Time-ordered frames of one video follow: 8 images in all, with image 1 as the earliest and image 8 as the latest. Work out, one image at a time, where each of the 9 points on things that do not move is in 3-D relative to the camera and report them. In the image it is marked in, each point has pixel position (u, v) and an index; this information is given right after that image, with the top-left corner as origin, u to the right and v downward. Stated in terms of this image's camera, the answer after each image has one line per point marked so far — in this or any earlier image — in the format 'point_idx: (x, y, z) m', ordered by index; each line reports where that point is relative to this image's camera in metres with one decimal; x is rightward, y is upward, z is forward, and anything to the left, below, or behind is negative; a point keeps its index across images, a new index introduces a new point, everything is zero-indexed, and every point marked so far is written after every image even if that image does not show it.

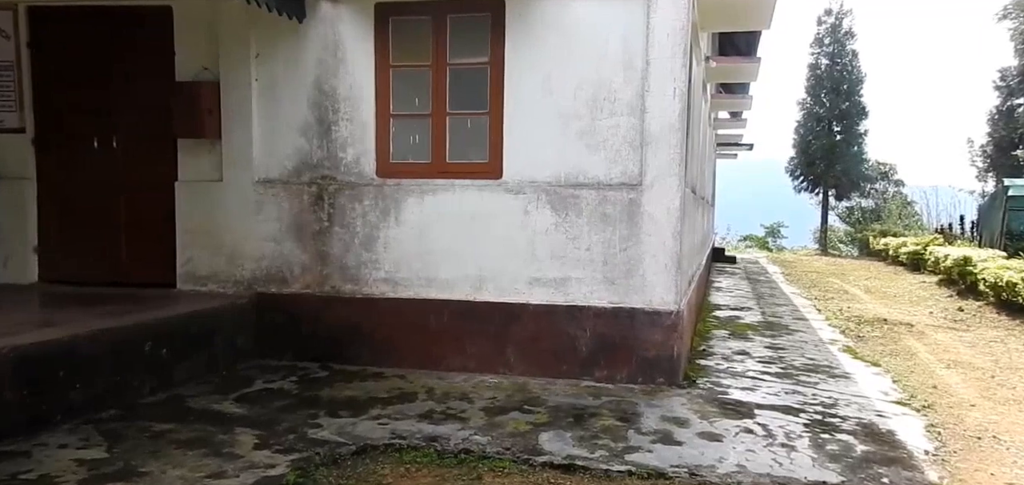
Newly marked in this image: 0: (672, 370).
0: (+1.1, -0.9, +5.6) m
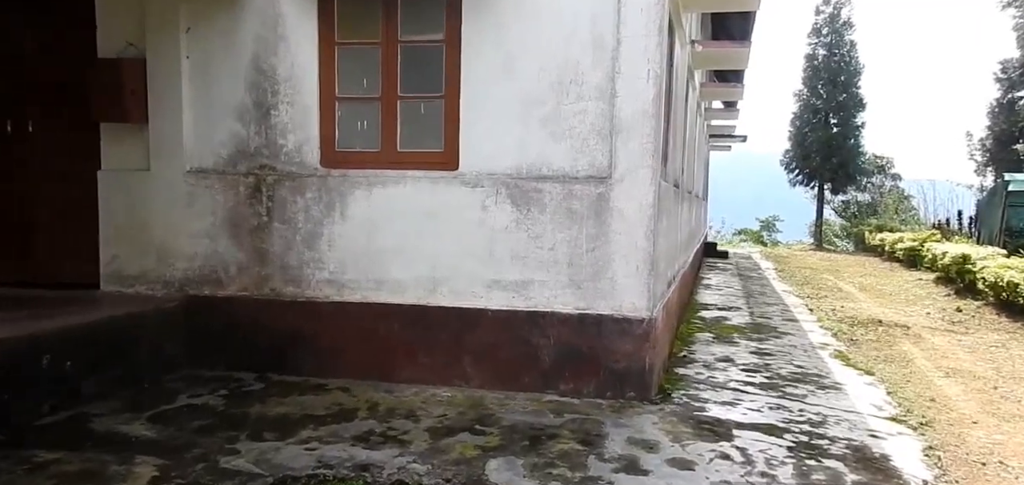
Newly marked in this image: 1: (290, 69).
0: (+0.8, -0.9, +5.0) m
1: (-1.4, +1.1, +5.2) m
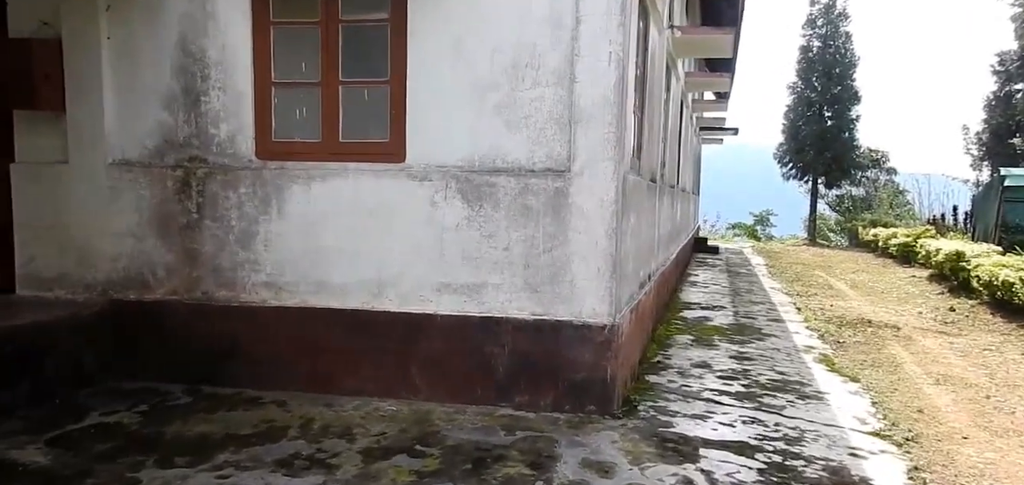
0: (+0.5, -0.9, +4.6) m
1: (-1.7, +1.1, +4.8) m
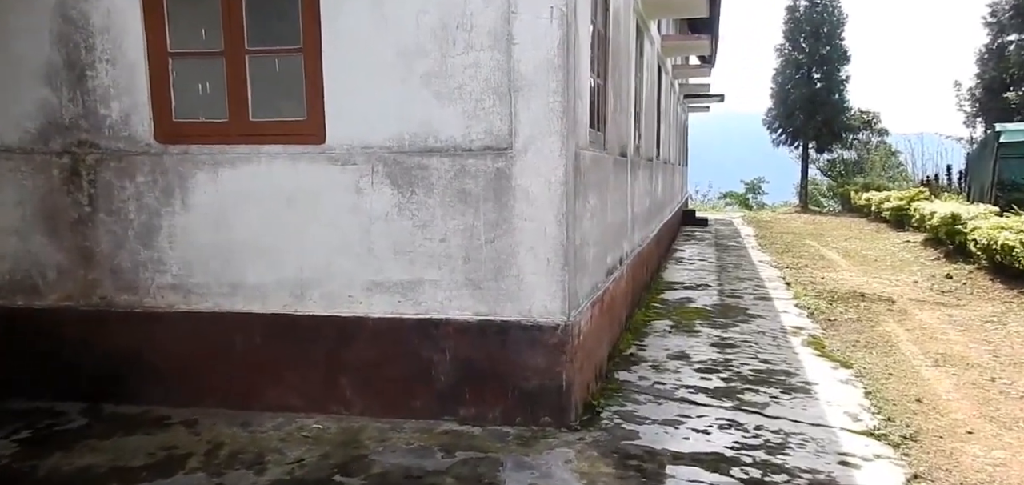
0: (+0.2, -0.8, +4.0) m
1: (-2.0, +1.1, +4.1) m
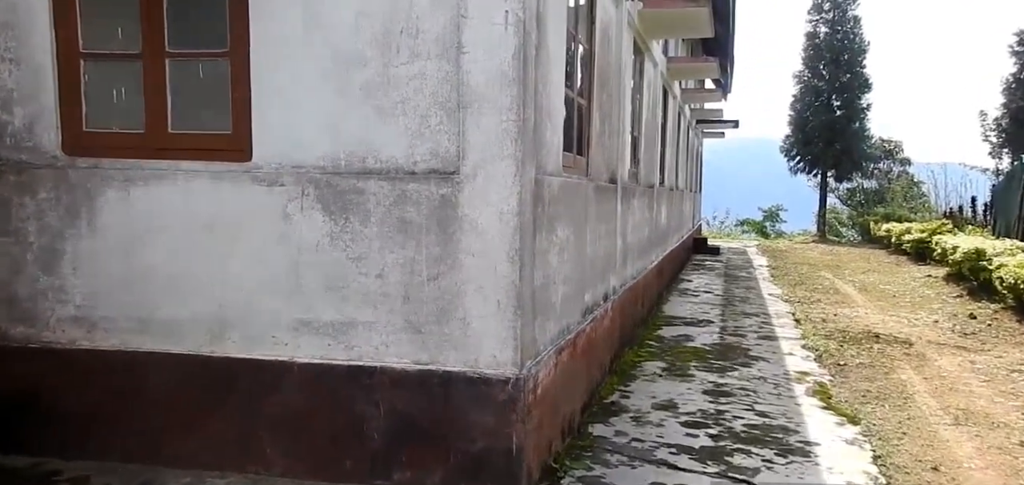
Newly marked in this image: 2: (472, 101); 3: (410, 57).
0: (0.0, -1.0, +3.5) m
1: (-2.2, +1.0, +3.7) m
2: (-0.2, +0.6, +3.4) m
3: (-0.4, +0.8, +3.4) m
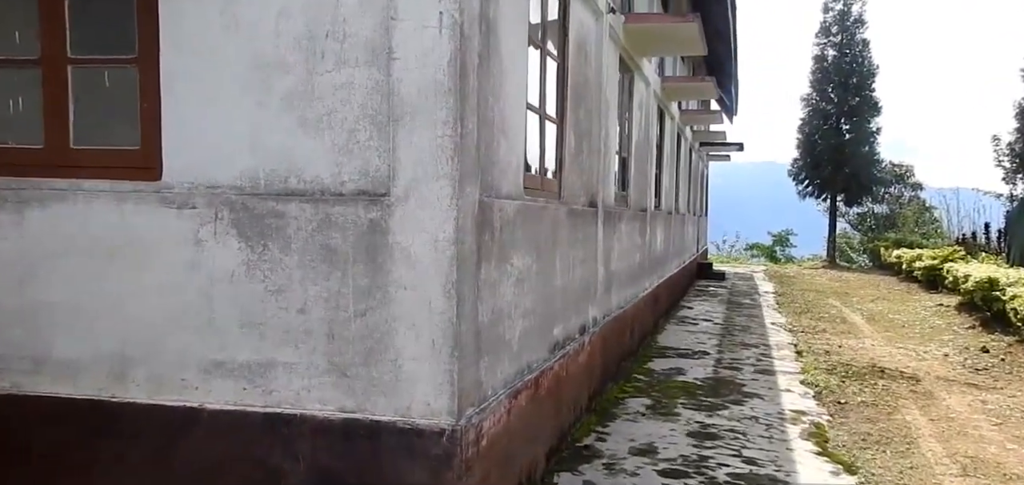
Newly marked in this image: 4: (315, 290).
0: (-0.2, -1.1, +3.0) m
1: (-2.5, +0.9, +3.3) m
2: (-0.4, +0.5, +3.0) m
3: (-0.7, +0.7, +3.0) m
4: (-0.7, -0.2, +3.1) m
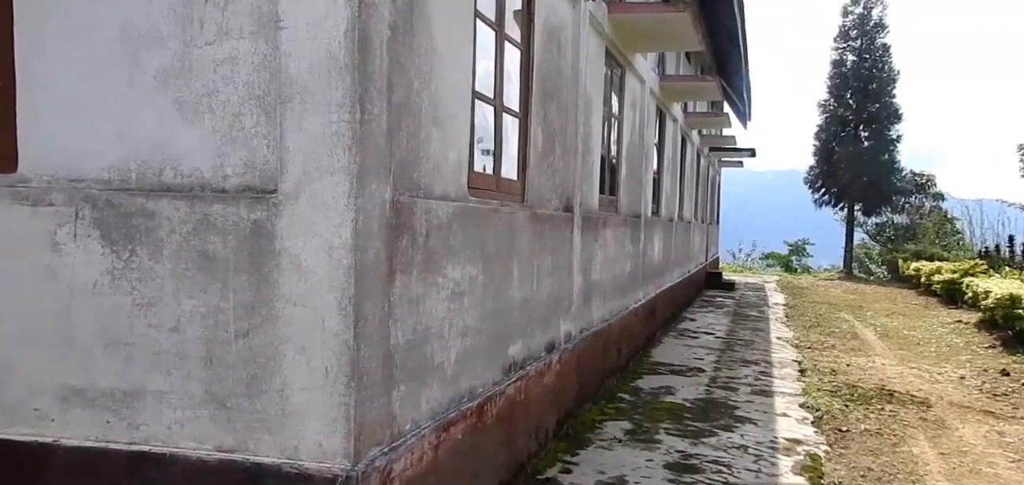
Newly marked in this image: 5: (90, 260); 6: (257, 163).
0: (-0.5, -1.1, +2.5) m
1: (-2.7, +0.9, +2.9) m
2: (-0.7, +0.4, +2.5) m
3: (-0.9, +0.6, +2.5) m
4: (-1.0, -0.2, +2.6) m
5: (-1.4, -0.1, +2.7) m
6: (-0.8, +0.2, +2.6) m
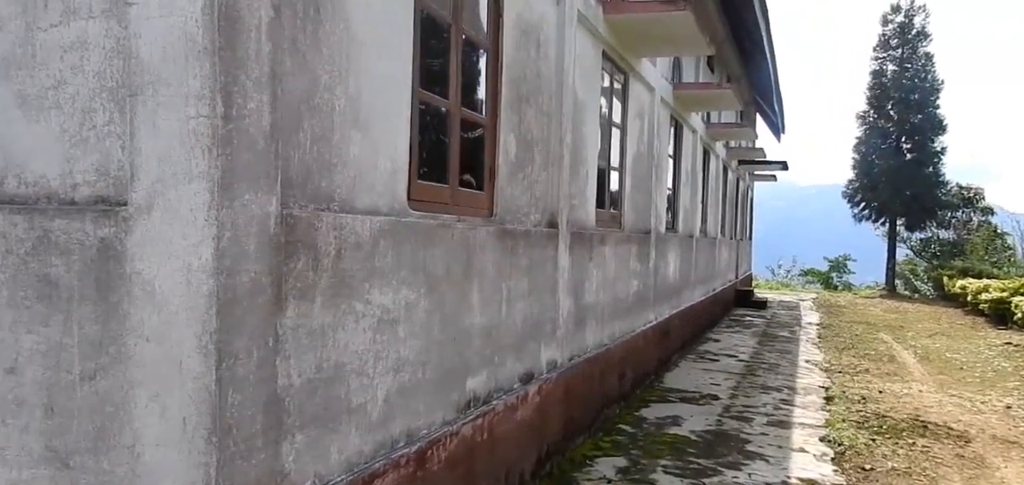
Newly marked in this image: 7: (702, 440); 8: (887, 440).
0: (-0.8, -1.2, +2.1) m
1: (-3.0, +0.8, +2.5) m
2: (-0.9, +0.4, +2.0) m
3: (-1.2, +0.6, +2.1) m
4: (-1.3, -0.3, +2.2) m
5: (-1.6, -0.1, +2.3) m
6: (-1.1, +0.2, +2.1) m
7: (+1.3, -1.4, +5.8) m
8: (+2.8, -1.5, +6.2) m
